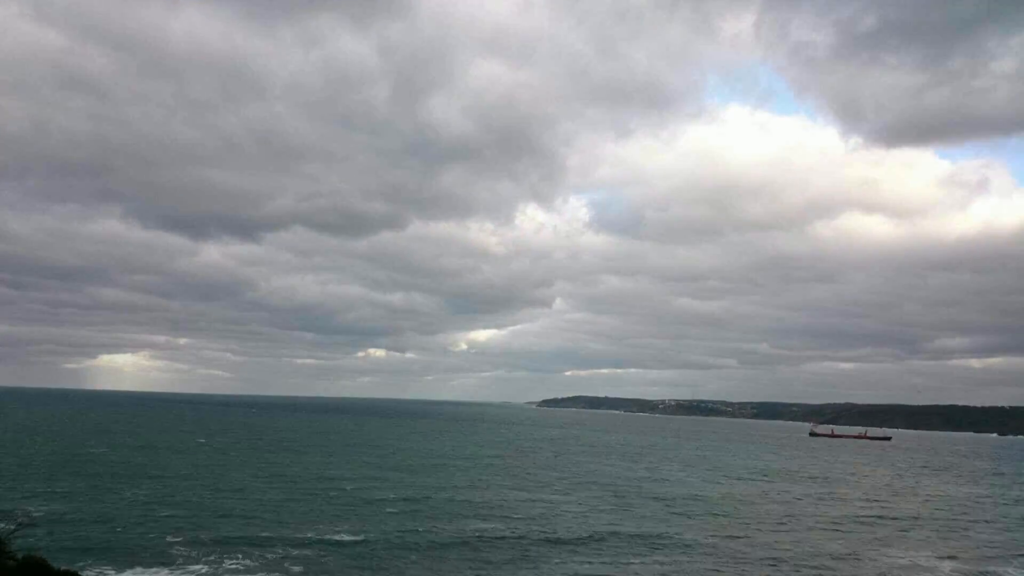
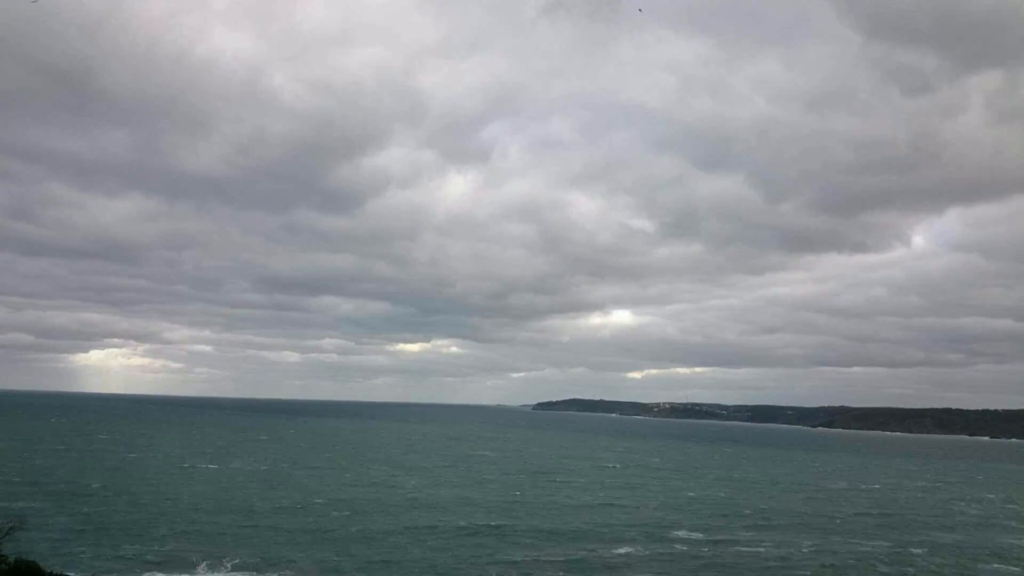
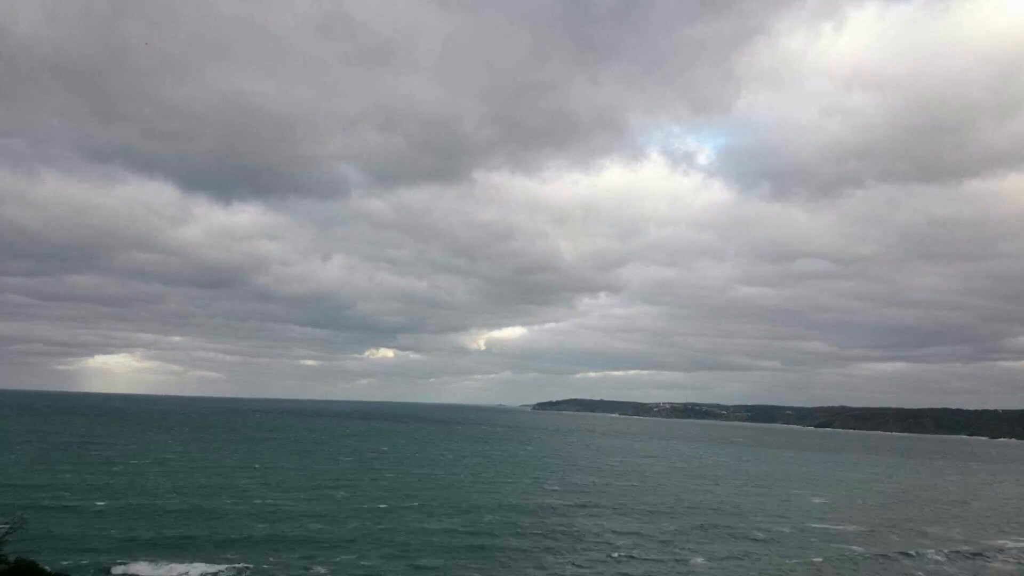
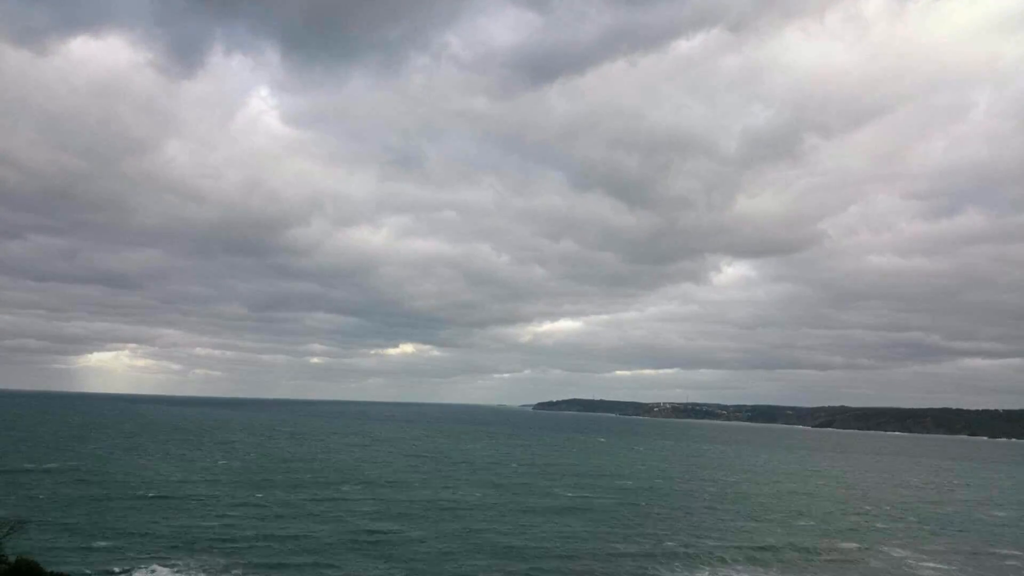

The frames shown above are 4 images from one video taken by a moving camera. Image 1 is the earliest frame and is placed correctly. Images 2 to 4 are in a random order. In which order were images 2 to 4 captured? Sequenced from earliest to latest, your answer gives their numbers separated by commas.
3, 4, 2
